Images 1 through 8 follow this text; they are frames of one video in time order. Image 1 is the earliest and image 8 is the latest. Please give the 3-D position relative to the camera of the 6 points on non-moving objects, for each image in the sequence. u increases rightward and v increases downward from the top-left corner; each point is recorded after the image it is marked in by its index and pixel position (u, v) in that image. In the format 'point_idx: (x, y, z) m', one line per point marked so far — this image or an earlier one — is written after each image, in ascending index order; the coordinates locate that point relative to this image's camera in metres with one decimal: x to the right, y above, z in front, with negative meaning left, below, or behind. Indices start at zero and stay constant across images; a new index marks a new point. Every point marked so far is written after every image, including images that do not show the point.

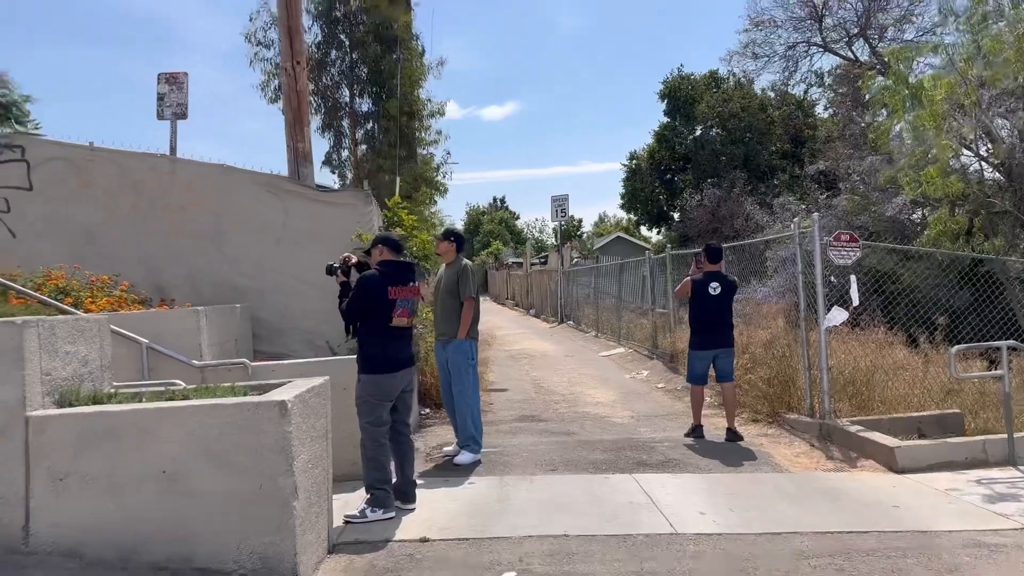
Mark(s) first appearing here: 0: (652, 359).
0: (+2.2, -1.1, +13.1) m
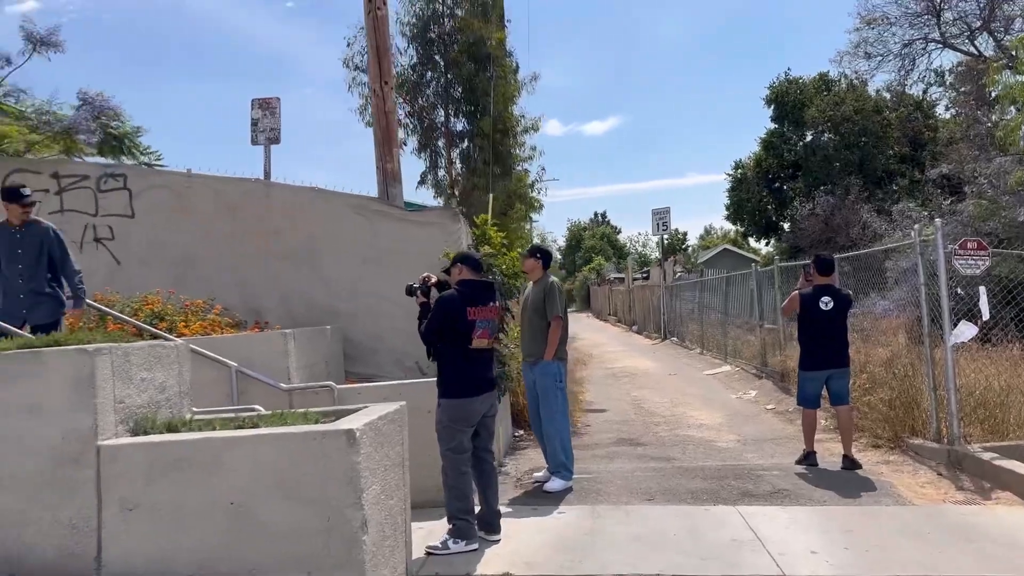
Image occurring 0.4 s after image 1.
0: (+3.7, -1.3, +12.5) m
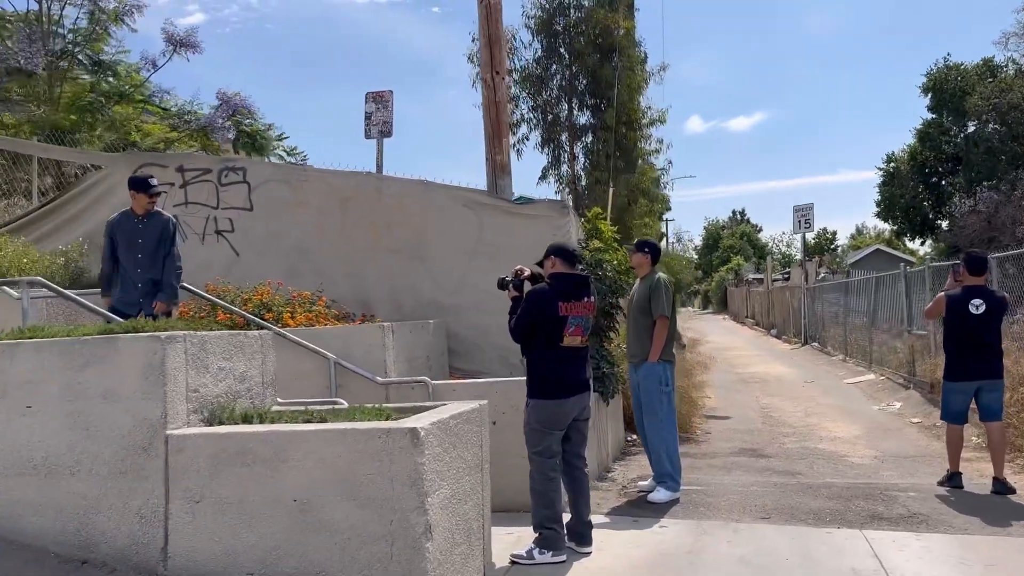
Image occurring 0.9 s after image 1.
0: (+5.4, -1.4, +11.4) m
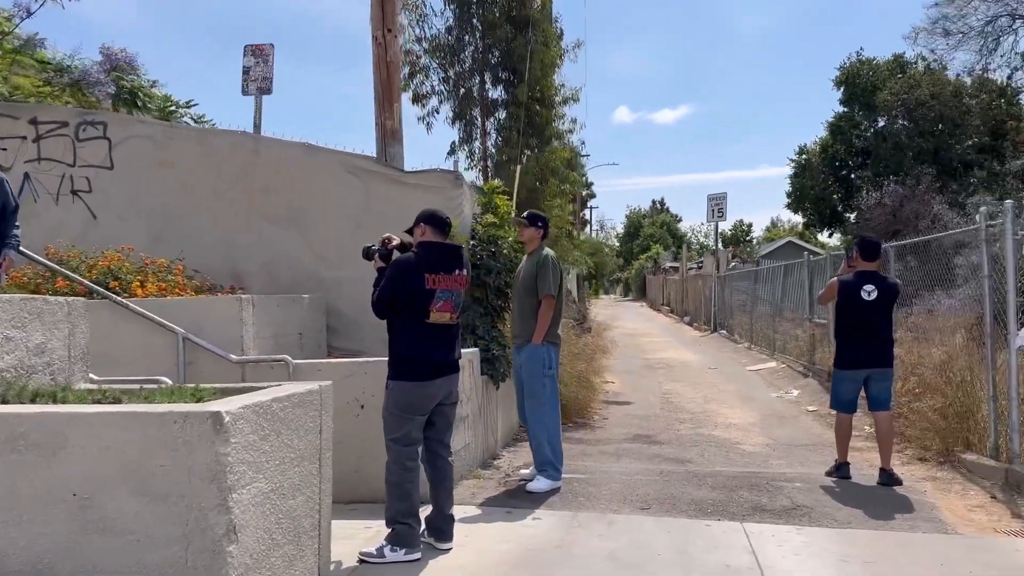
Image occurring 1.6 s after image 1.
0: (+4.0, -1.2, +11.4) m
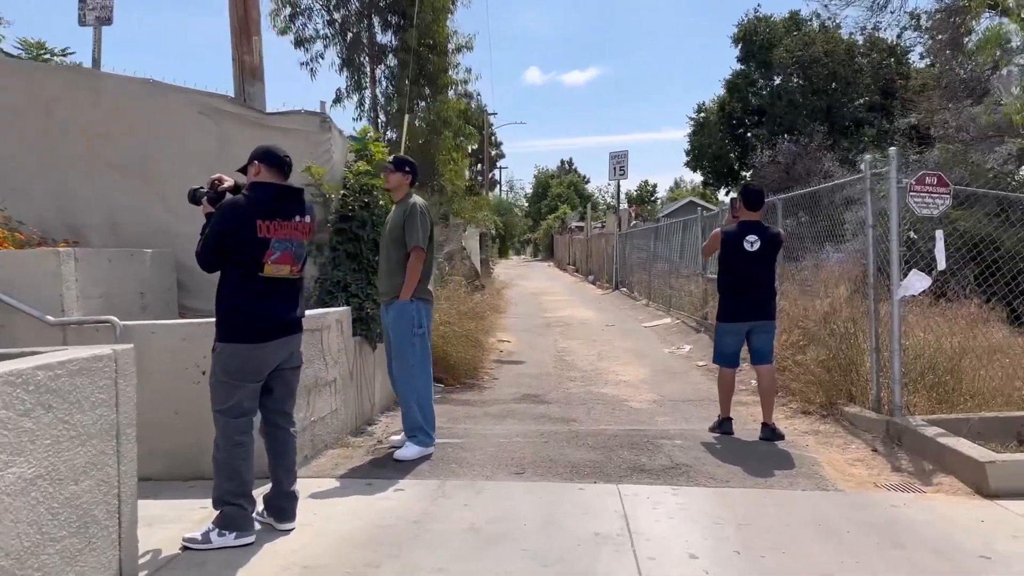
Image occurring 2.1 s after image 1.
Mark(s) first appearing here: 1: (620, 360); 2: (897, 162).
0: (+2.5, -0.6, +11.4) m
1: (+1.3, -0.9, +10.1) m
2: (+2.8, +0.9, +6.1) m
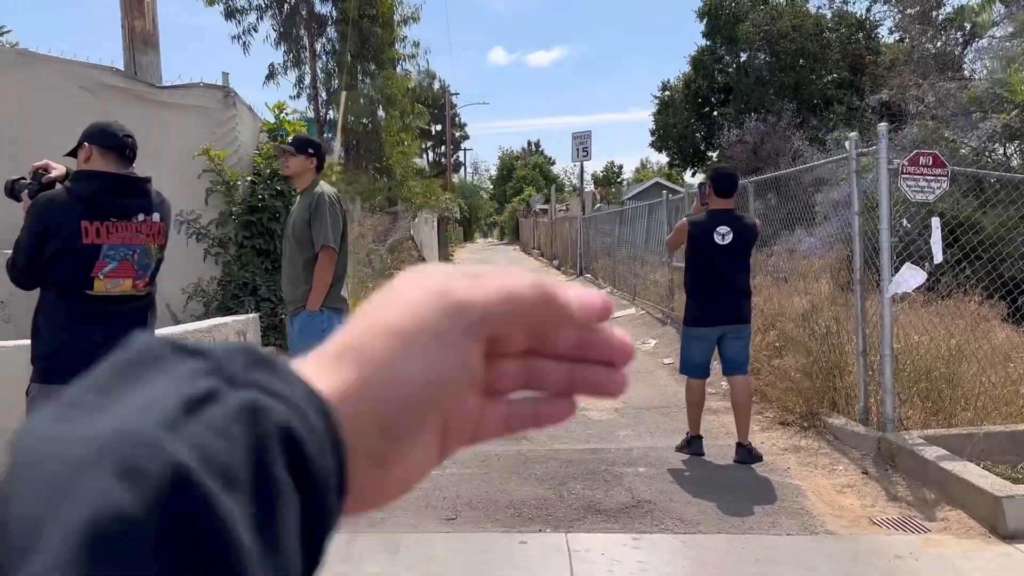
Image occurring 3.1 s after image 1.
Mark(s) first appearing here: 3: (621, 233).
0: (+1.9, -0.5, +10.6) m
1: (+0.8, -0.8, +9.3) m
2: (+2.4, +0.9, +5.3) m
3: (+2.0, +1.0, +15.5) m
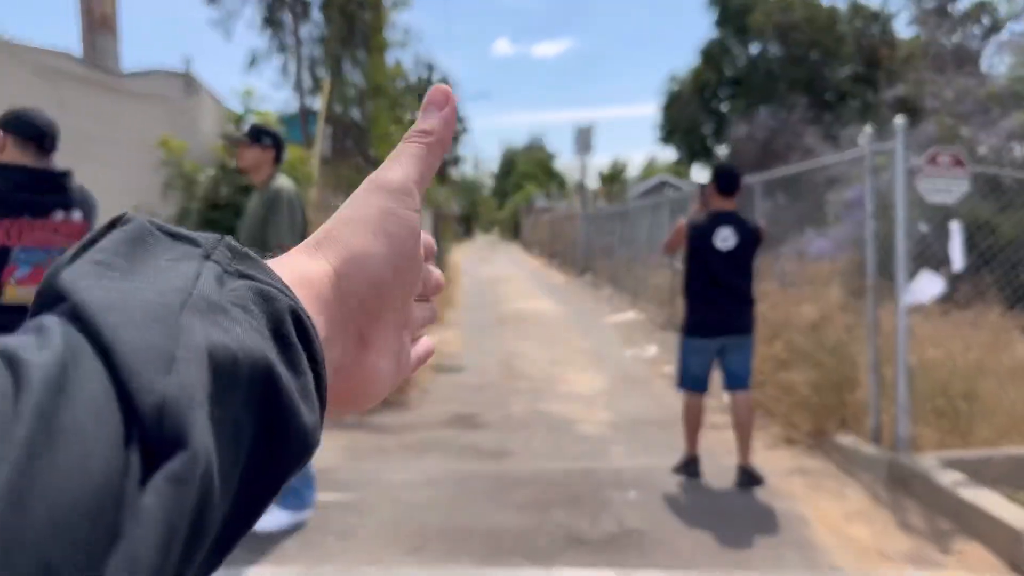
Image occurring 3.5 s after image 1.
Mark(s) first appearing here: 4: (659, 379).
0: (+1.8, -0.5, +10.2) m
1: (+0.7, -0.8, +8.9) m
2: (+2.3, +0.9, +4.9) m
3: (+1.9, +1.0, +15.1) m
4: (+1.4, -0.9, +8.1) m
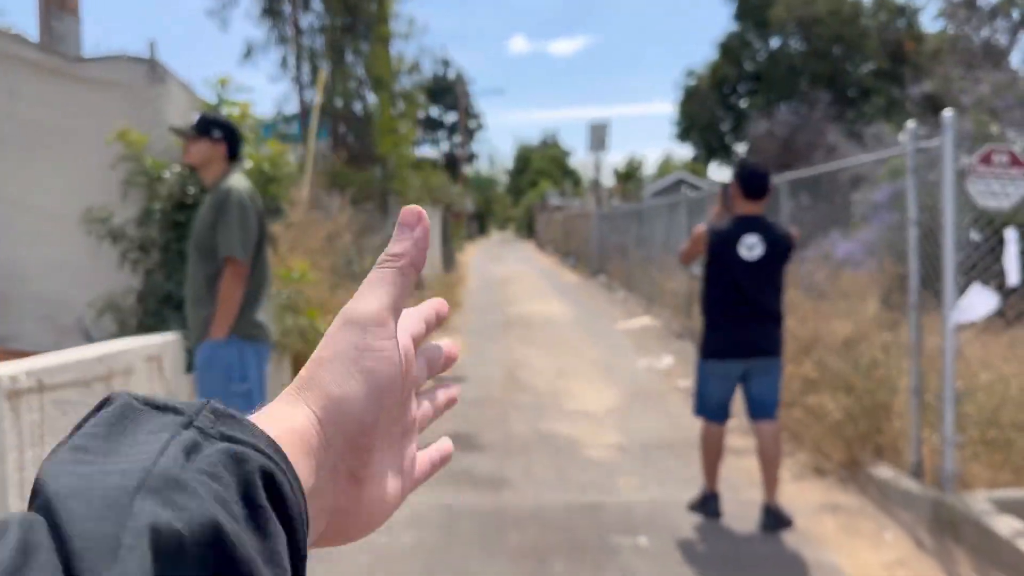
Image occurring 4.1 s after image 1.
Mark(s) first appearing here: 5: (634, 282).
0: (+1.9, -0.6, +9.7) m
1: (+0.7, -0.9, +8.3) m
2: (+2.3, +0.8, +4.3) m
3: (+2.1, +0.9, +14.5) m
4: (+1.4, -1.0, +7.6) m
5: (+2.1, +0.1, +14.7) m
